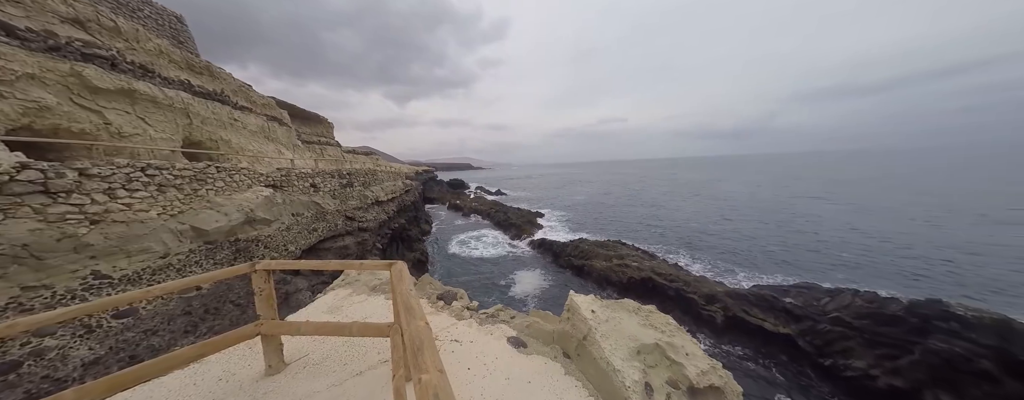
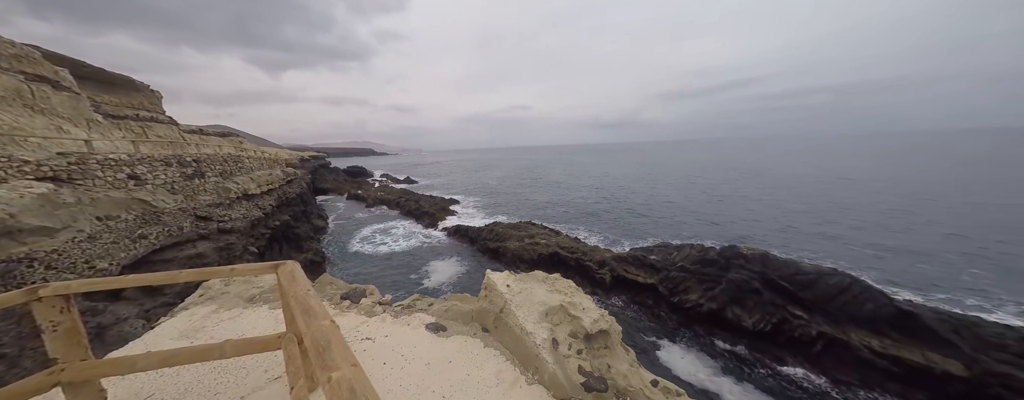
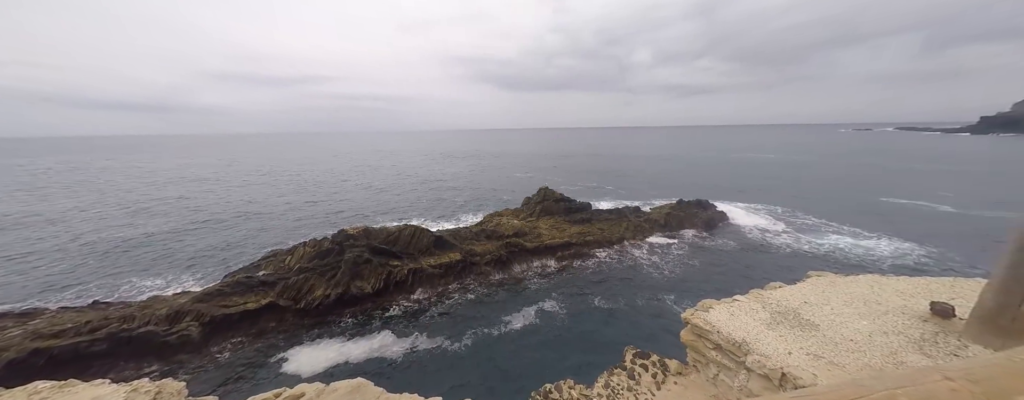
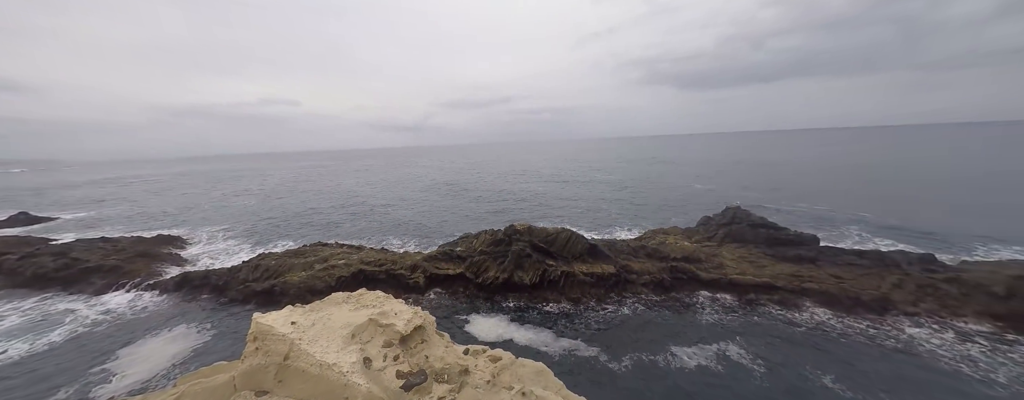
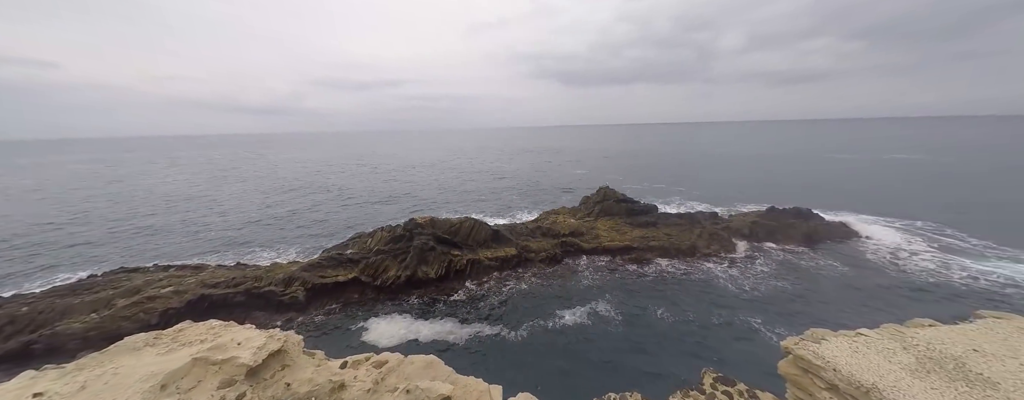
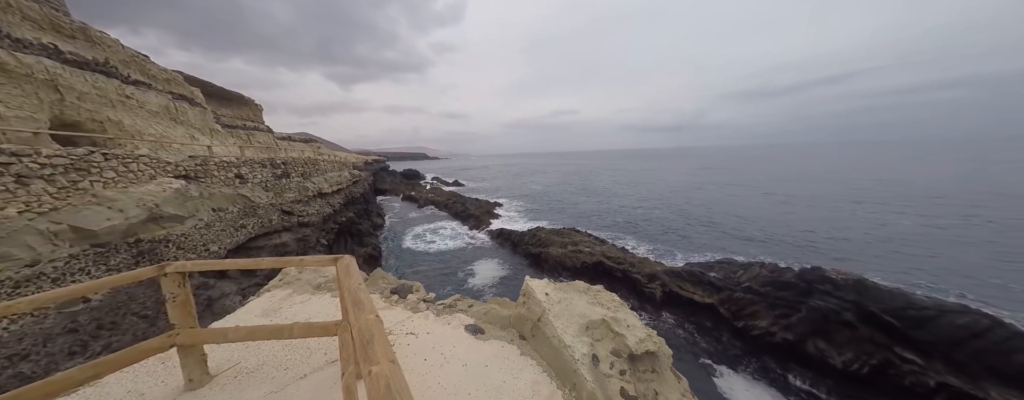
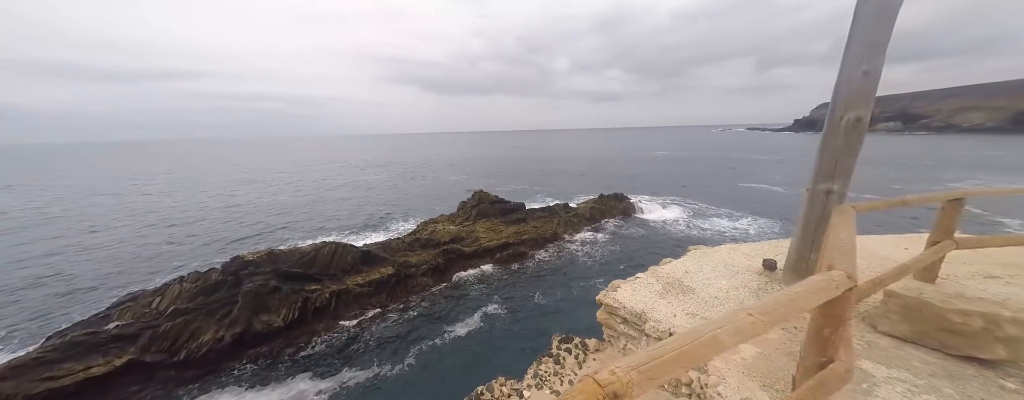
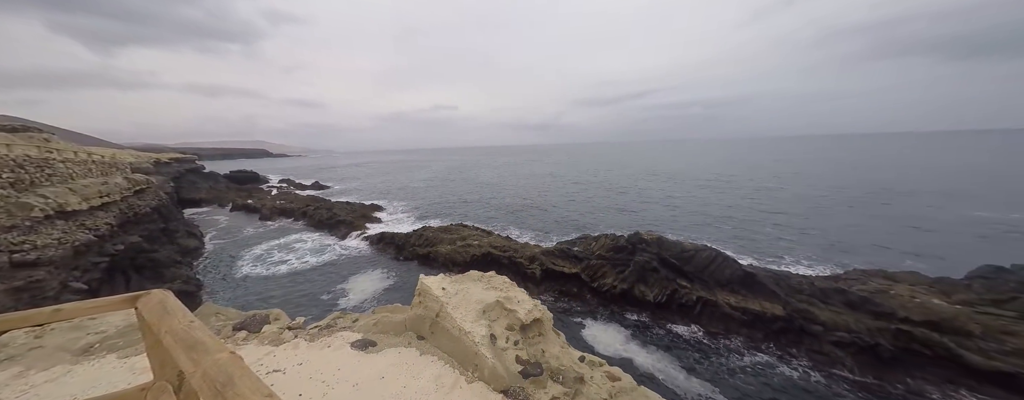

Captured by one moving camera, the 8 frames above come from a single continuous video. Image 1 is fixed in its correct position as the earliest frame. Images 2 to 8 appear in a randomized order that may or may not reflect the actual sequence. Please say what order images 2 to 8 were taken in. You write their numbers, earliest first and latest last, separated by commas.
6, 2, 8, 4, 5, 3, 7
